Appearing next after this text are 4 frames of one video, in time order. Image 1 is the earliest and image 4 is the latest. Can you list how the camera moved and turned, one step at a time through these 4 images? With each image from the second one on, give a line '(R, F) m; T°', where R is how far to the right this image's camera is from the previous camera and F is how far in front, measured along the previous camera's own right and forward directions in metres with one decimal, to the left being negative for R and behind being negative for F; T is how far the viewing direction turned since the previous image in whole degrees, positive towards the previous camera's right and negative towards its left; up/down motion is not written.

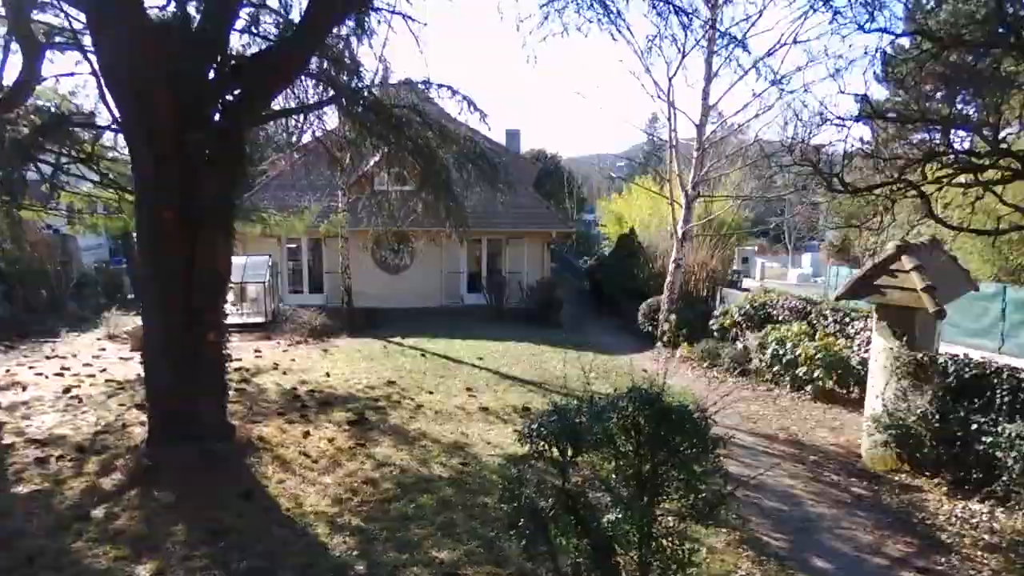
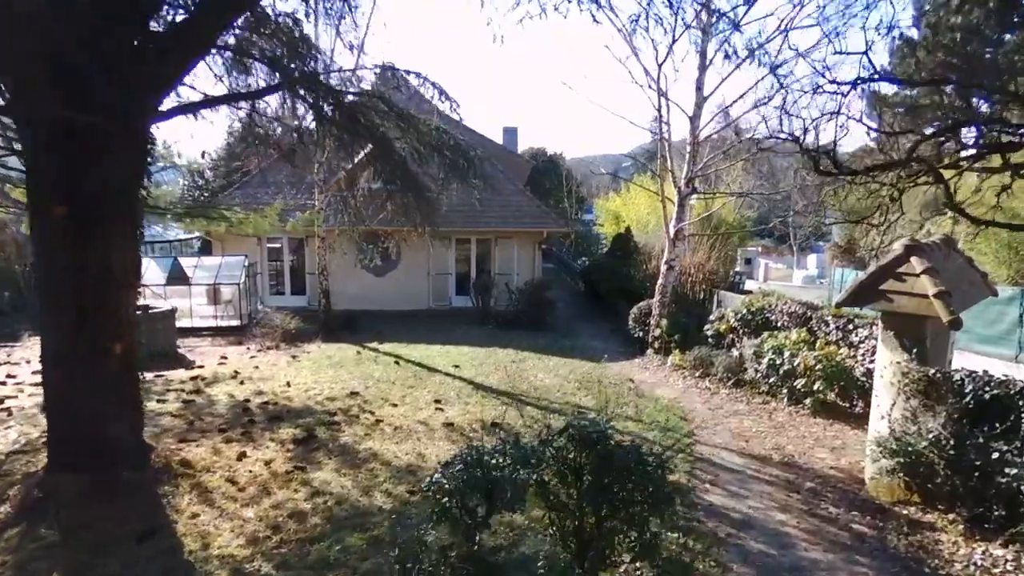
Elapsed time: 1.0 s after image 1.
(+0.4, +0.7) m; -1°
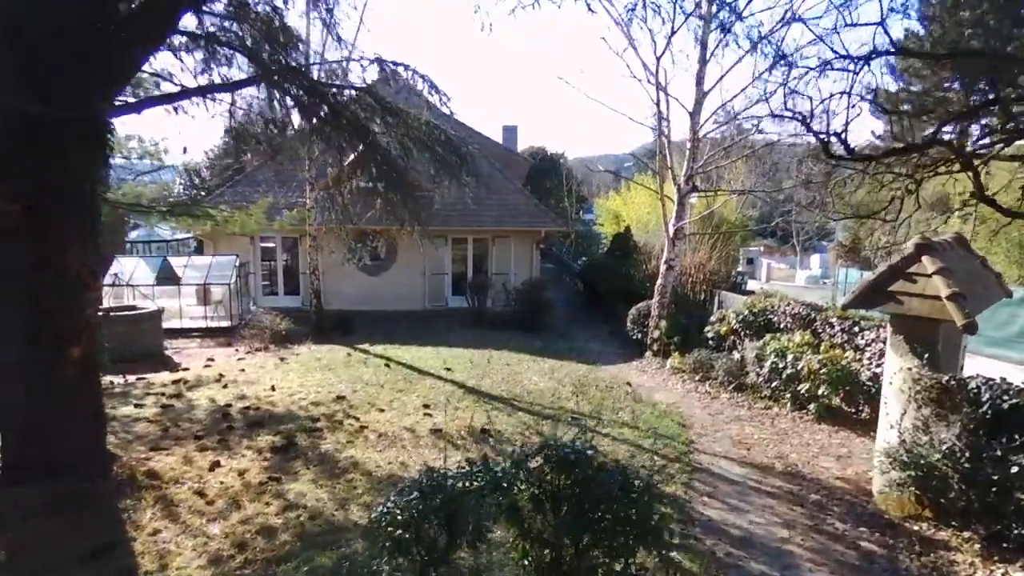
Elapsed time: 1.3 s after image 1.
(+0.1, +0.3) m; 0°
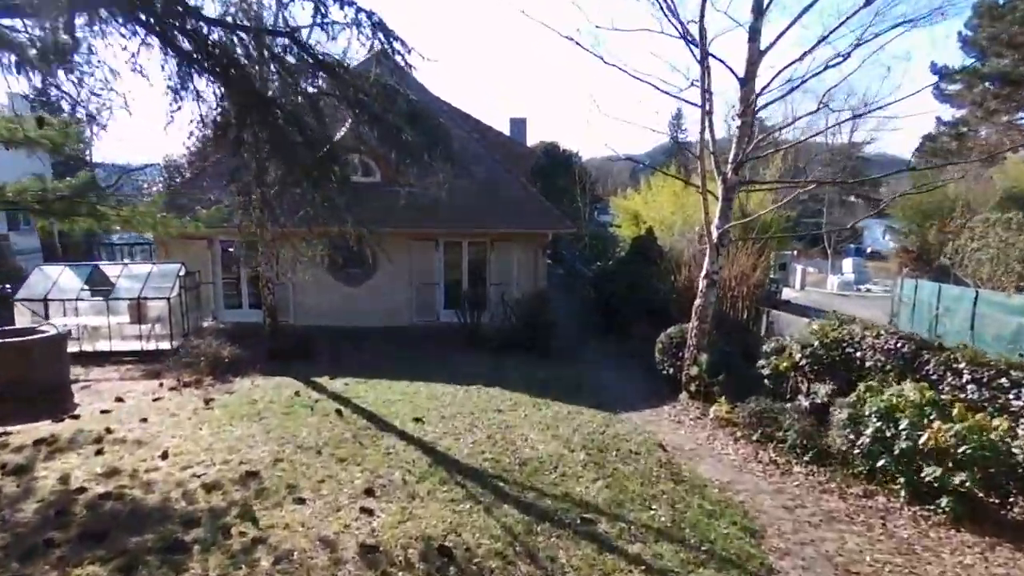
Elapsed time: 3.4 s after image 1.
(+0.3, +2.6) m; -1°
